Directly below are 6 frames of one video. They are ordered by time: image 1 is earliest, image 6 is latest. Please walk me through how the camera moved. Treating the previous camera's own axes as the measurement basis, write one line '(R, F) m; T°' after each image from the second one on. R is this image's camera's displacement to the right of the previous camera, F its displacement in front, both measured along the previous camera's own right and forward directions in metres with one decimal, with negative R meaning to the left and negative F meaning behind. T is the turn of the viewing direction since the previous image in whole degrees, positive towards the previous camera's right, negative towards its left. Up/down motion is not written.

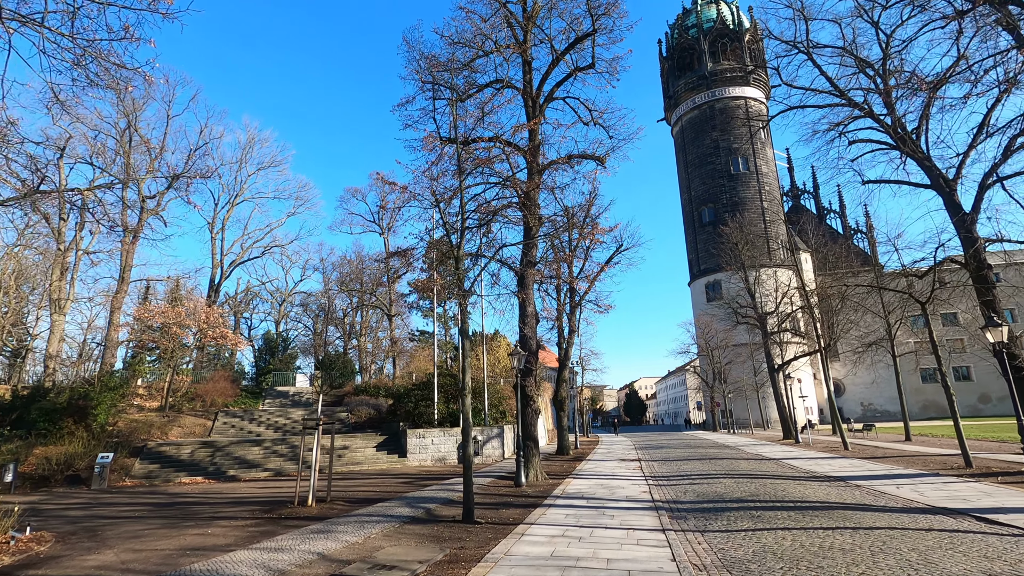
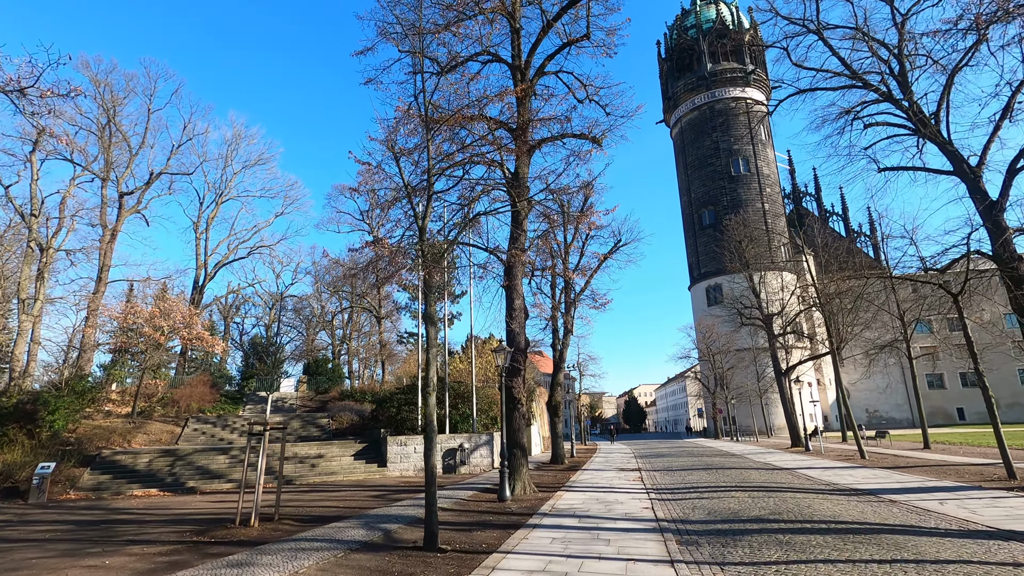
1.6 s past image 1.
(+0.3, +1.4) m; 0°
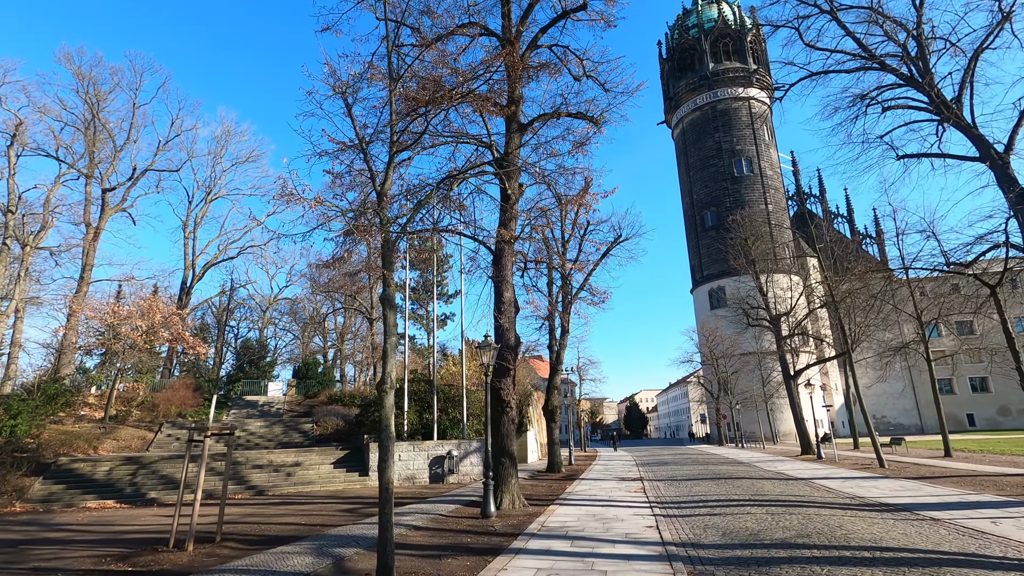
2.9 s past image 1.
(+0.3, +1.2) m; 0°
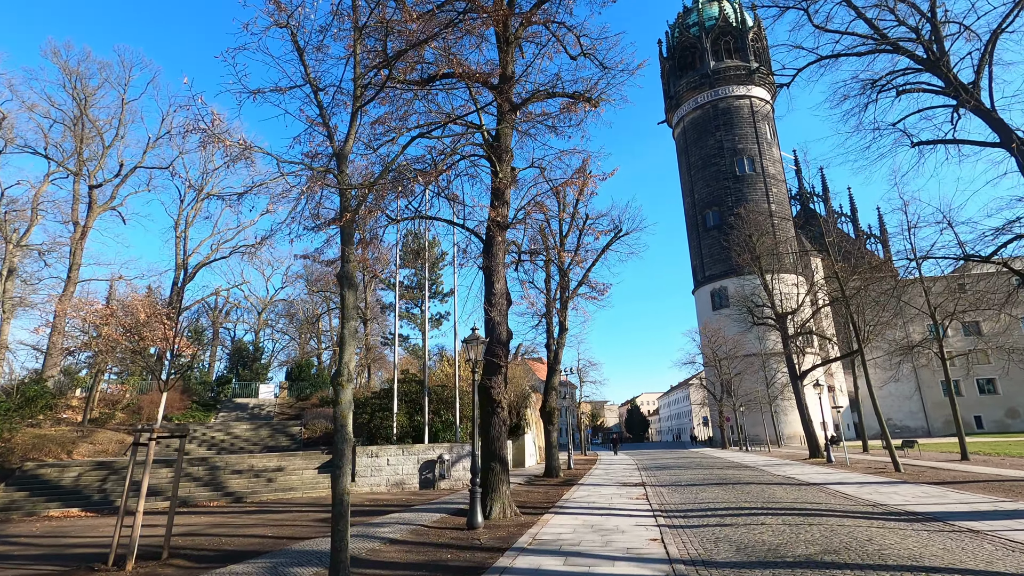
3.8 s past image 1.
(+0.2, +0.8) m; 0°
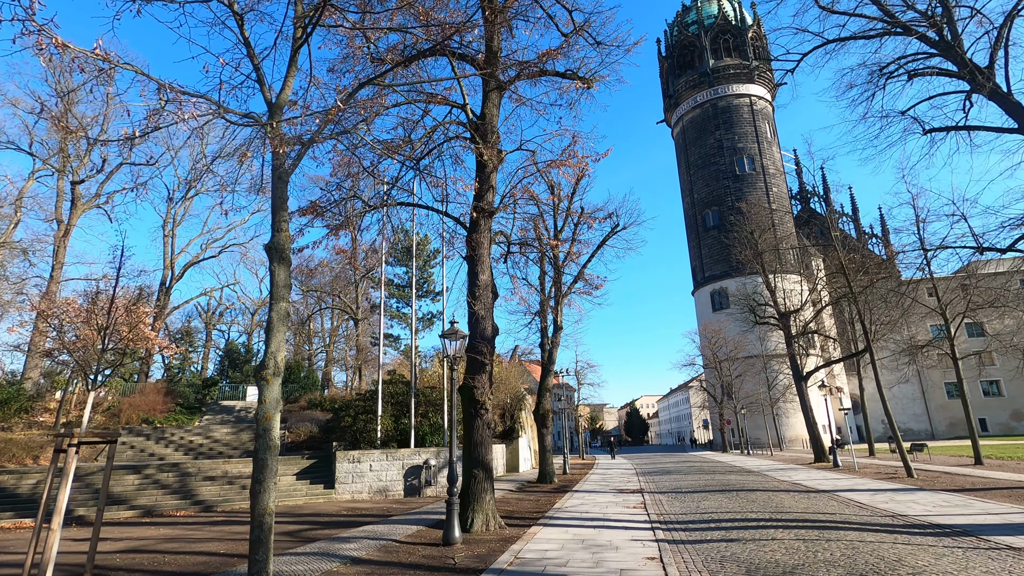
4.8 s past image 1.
(+0.2, +0.8) m; 0°
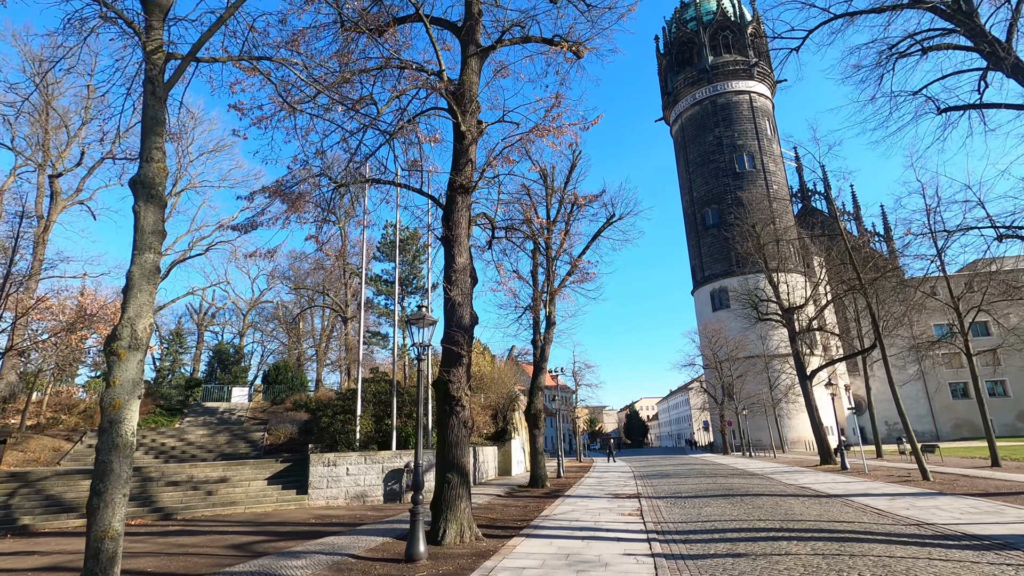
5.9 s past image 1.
(+0.3, +1.0) m; 0°
